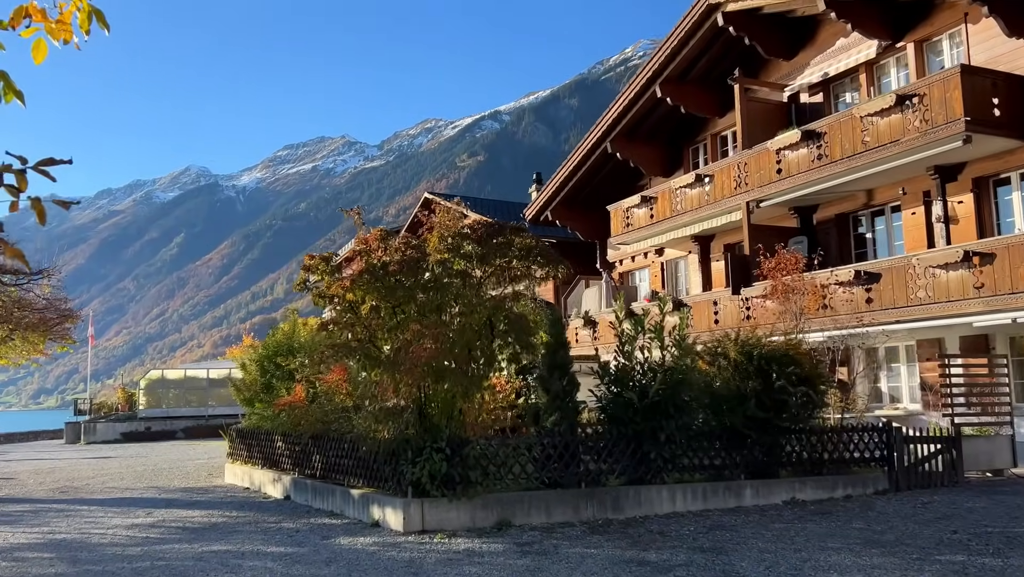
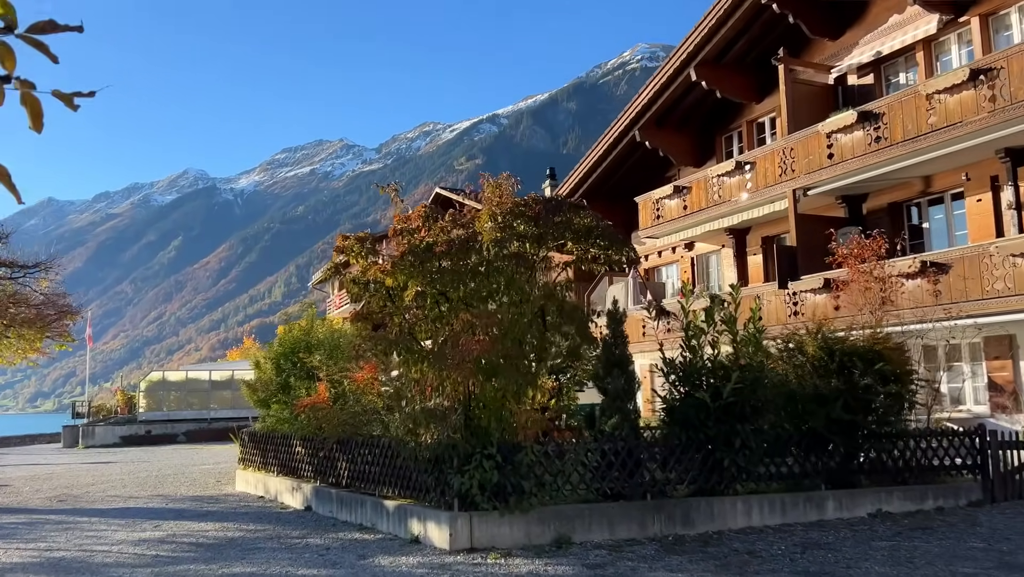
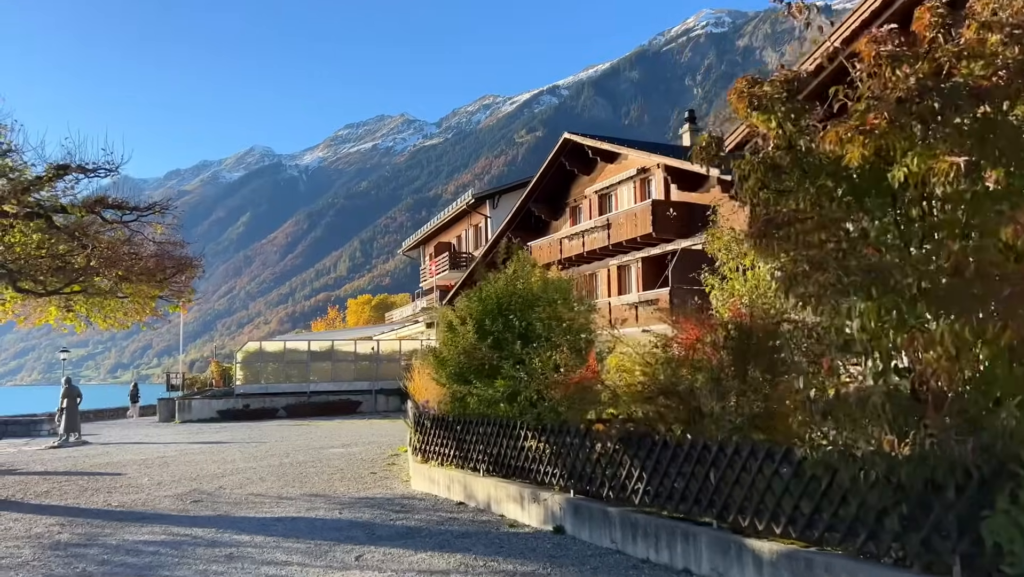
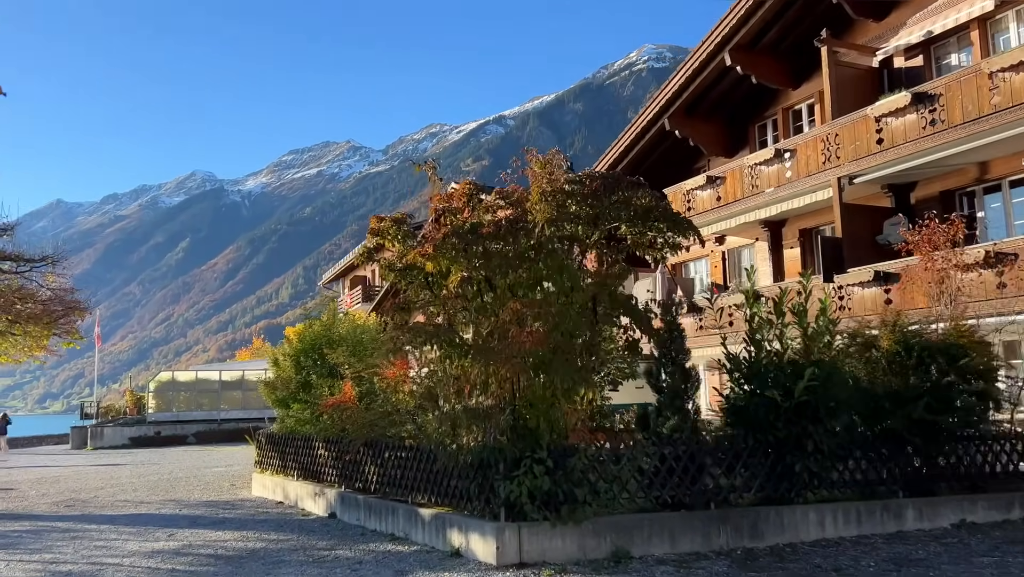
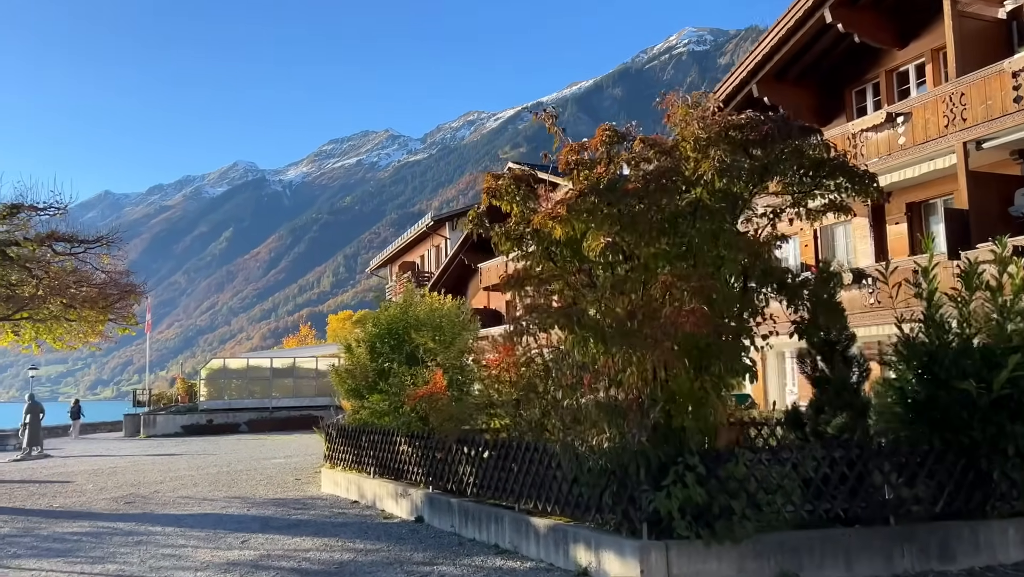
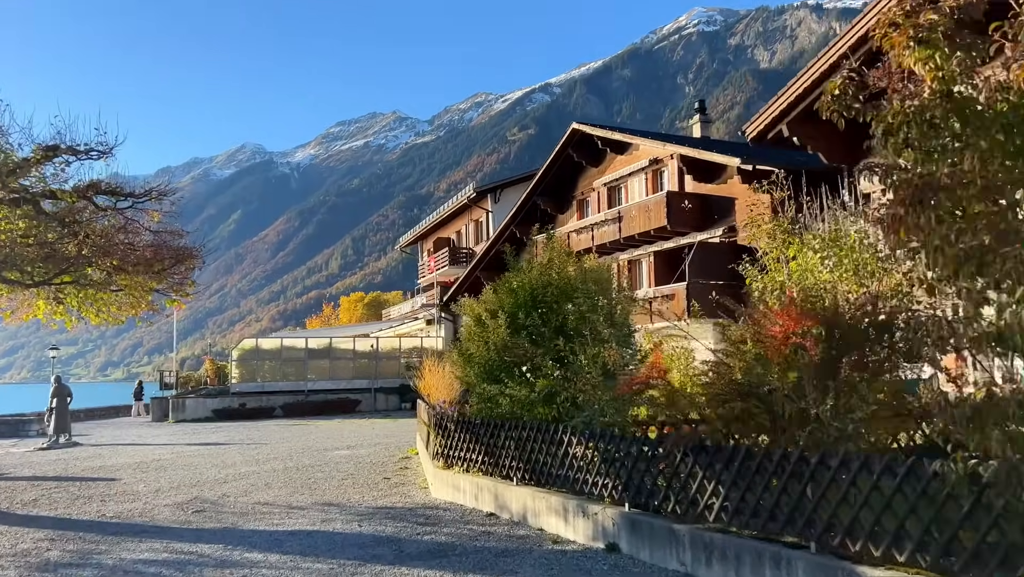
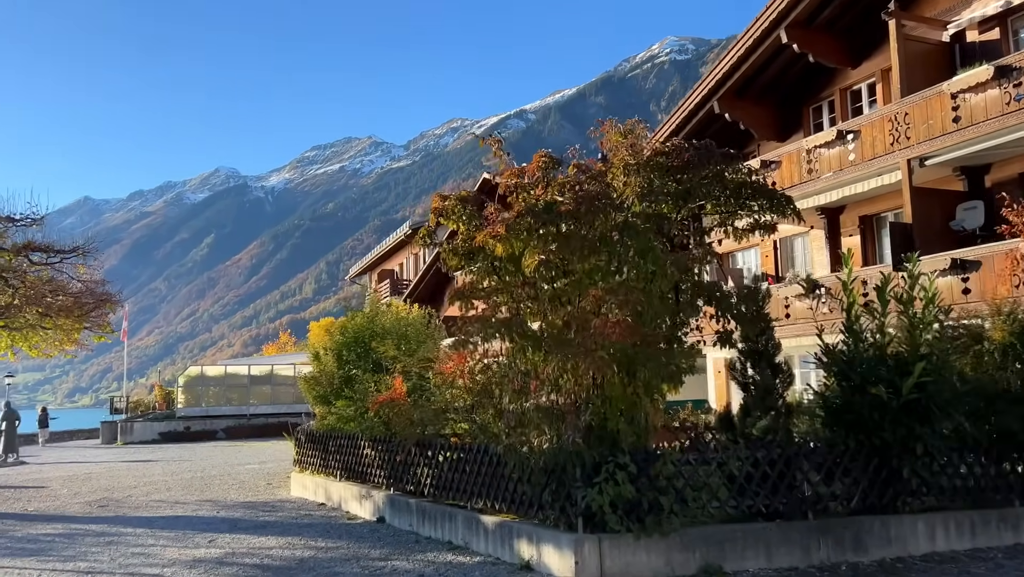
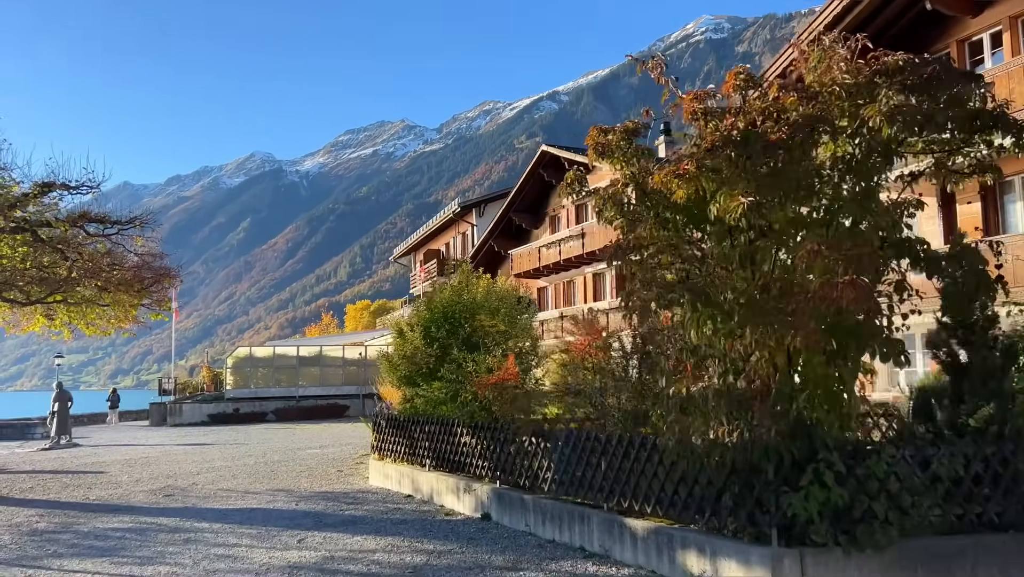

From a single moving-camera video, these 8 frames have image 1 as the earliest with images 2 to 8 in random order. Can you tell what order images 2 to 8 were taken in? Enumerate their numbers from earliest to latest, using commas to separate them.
2, 4, 7, 5, 8, 3, 6
